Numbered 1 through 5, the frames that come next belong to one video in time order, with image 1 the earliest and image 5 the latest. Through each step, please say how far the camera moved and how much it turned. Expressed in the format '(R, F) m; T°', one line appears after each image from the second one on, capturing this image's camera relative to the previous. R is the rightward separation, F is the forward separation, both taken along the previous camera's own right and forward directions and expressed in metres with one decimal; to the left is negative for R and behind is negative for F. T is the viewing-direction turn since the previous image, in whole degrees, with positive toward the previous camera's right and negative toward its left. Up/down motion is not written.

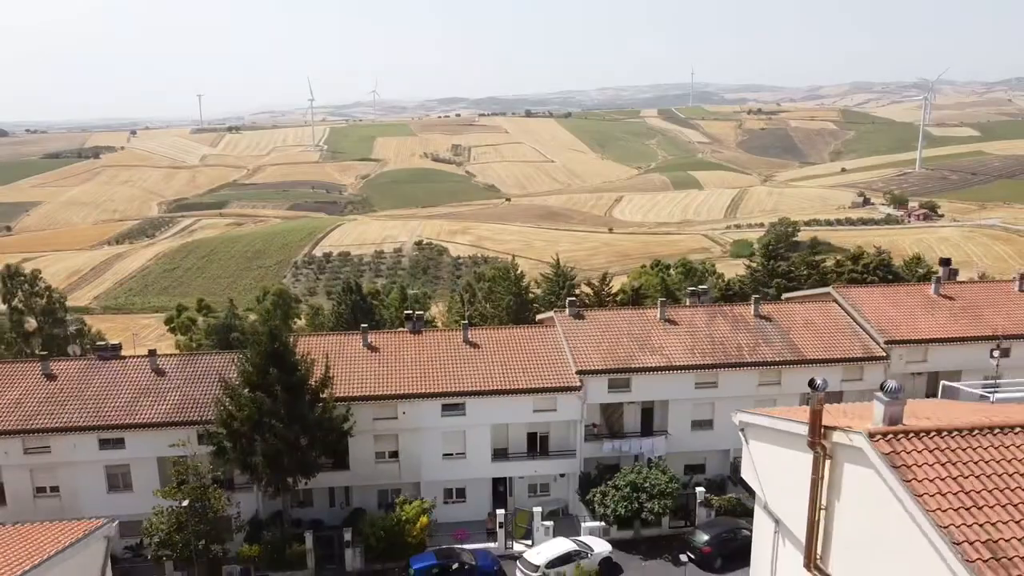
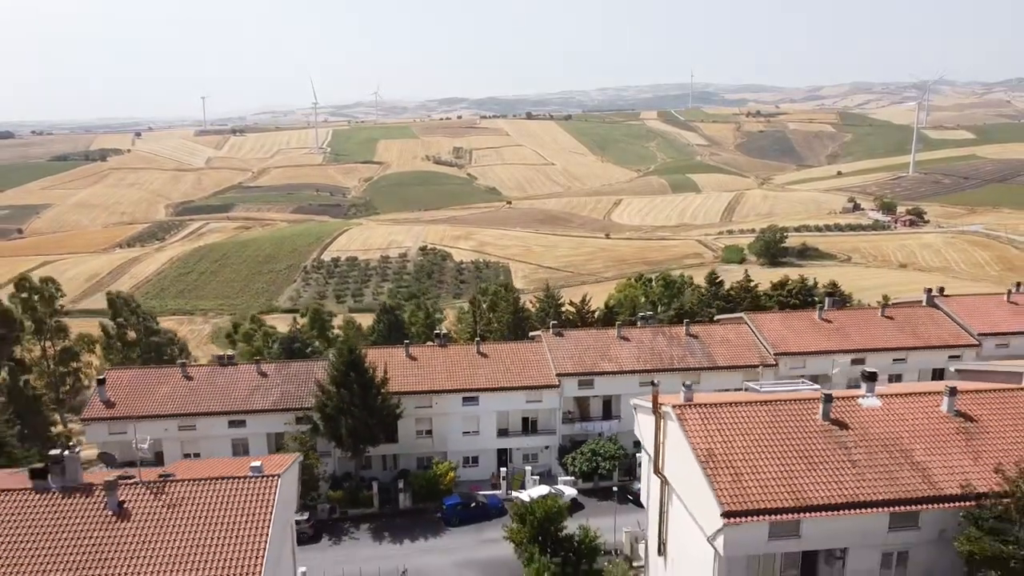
(+0.1, -4.0) m; 0°
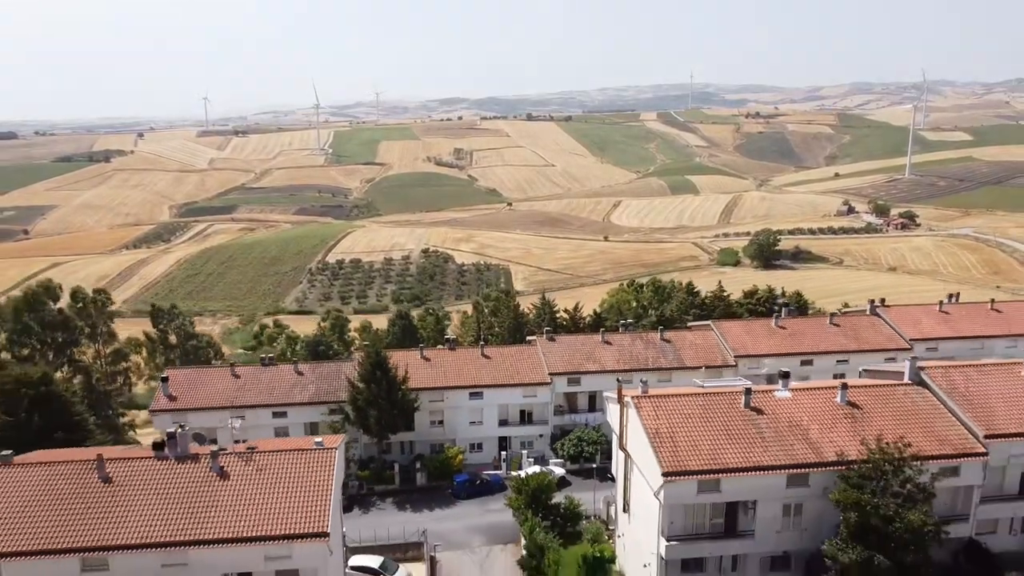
(0.0, -2.3) m; 0°
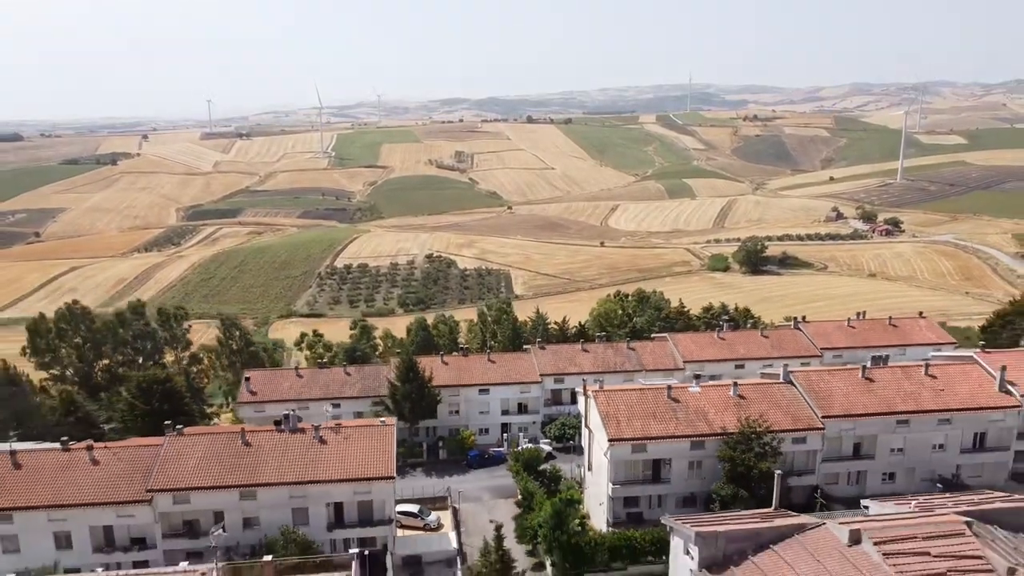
(0.0, -4.7) m; 0°
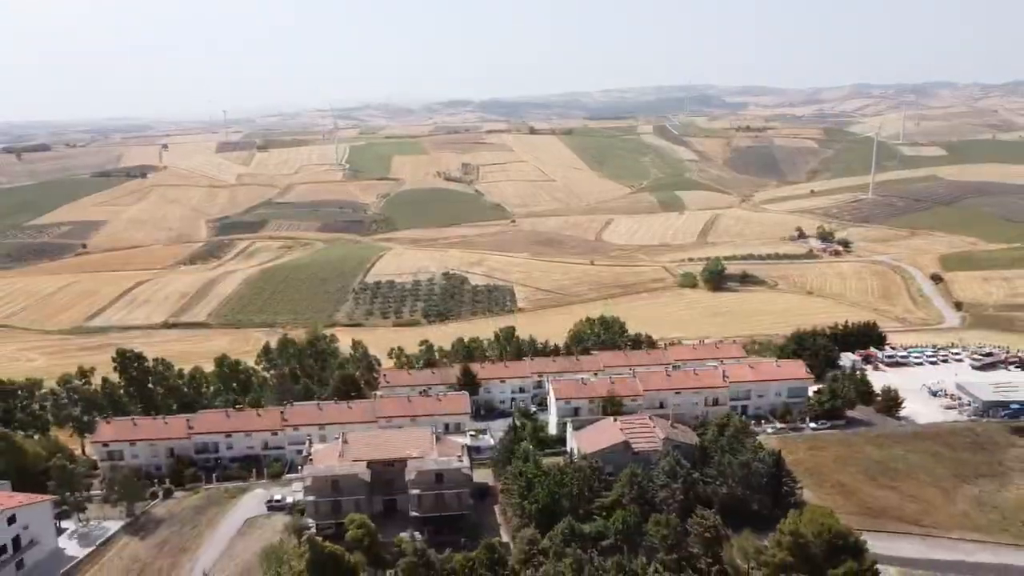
(-0.1, -19.8) m; 0°
